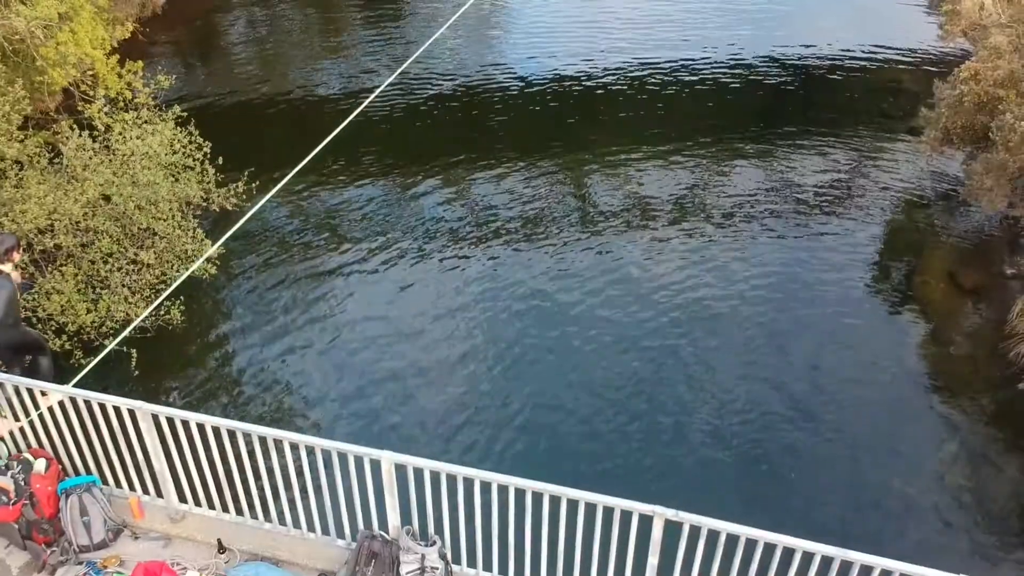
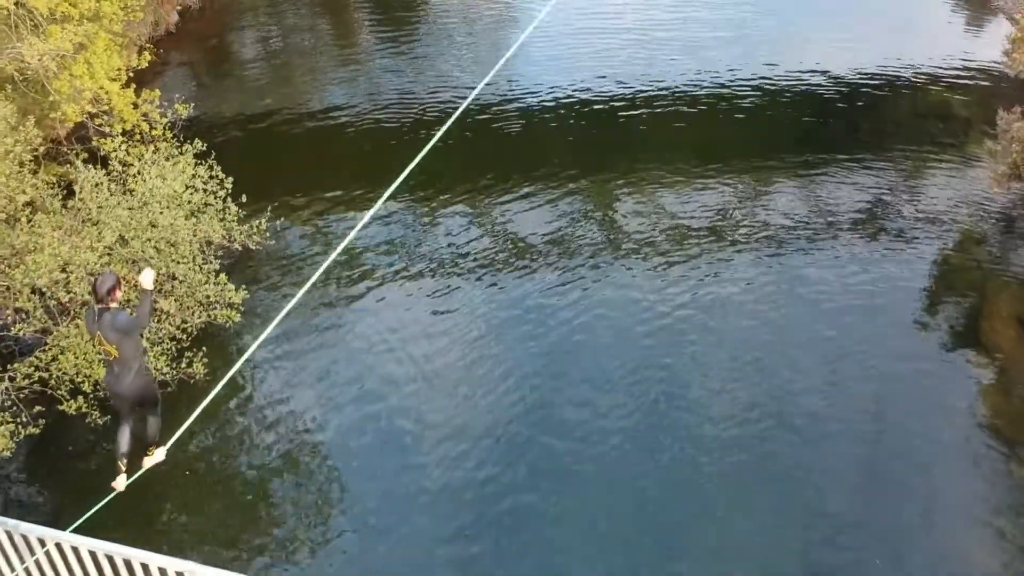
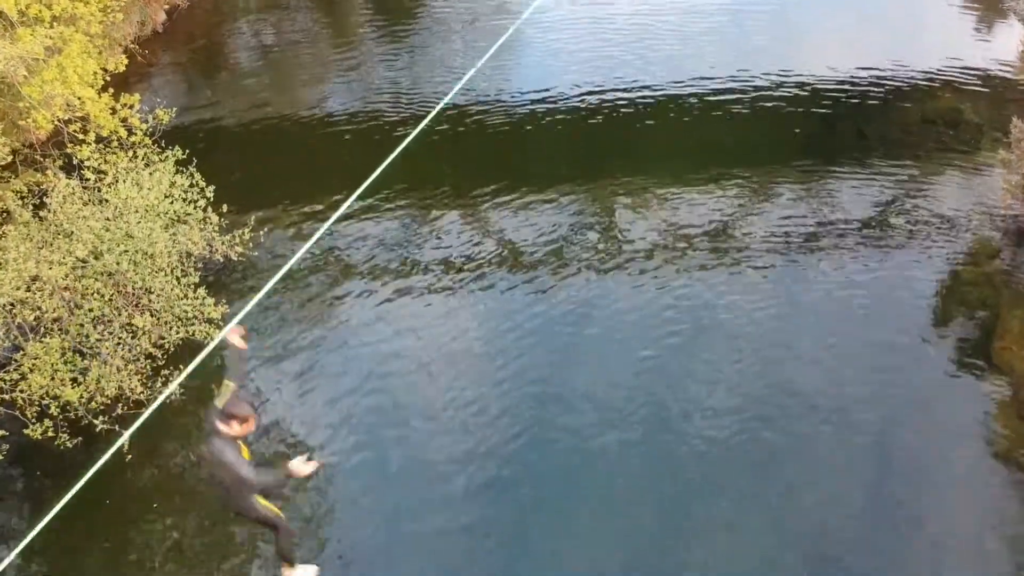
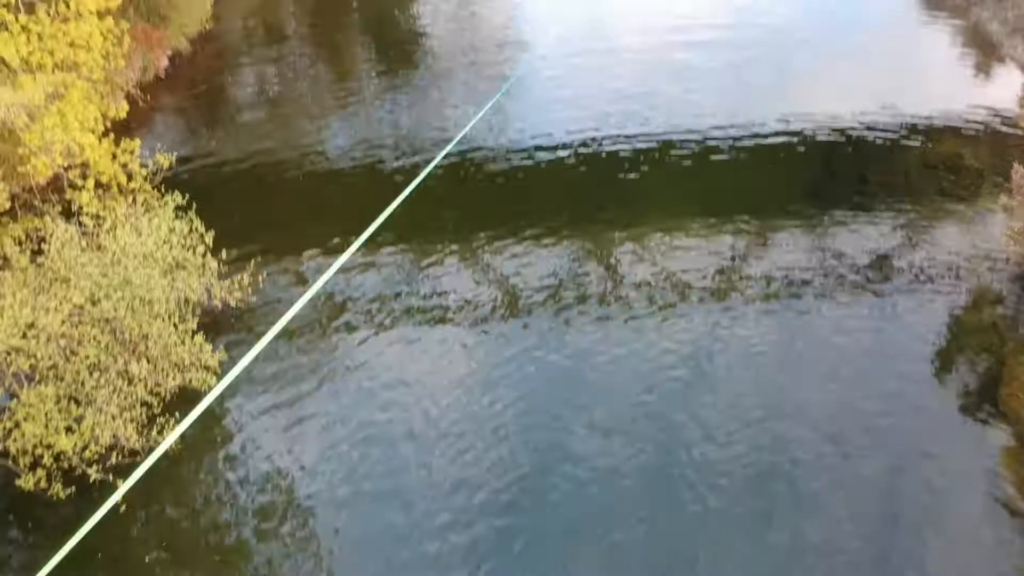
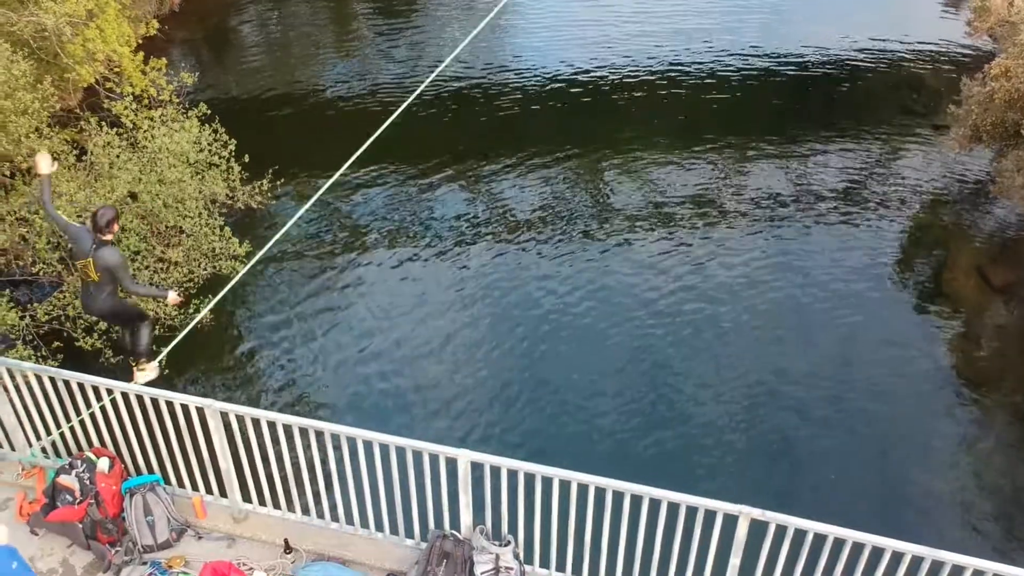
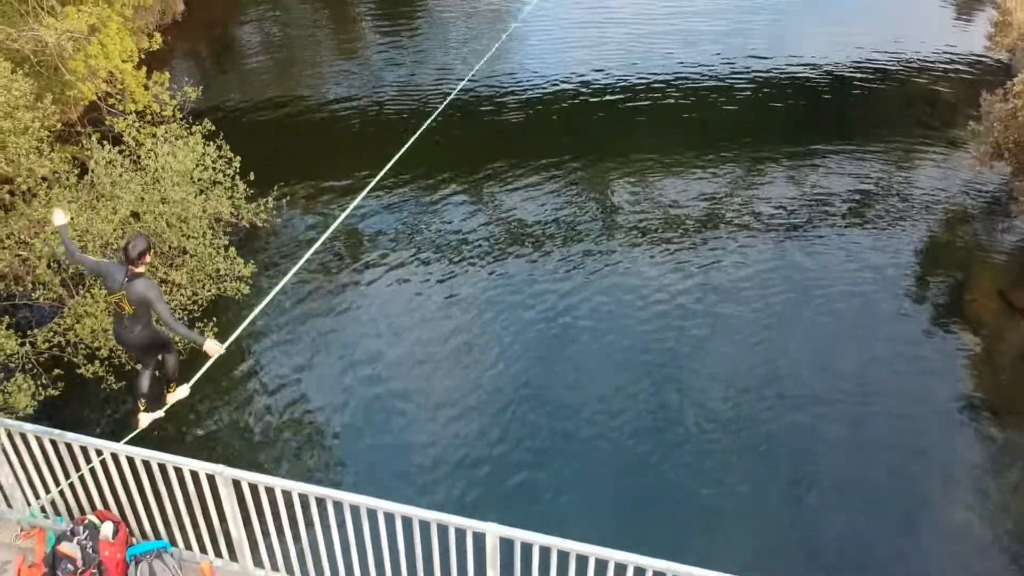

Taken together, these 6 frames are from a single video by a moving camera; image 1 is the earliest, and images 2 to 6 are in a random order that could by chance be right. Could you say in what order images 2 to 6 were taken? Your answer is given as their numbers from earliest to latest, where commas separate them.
5, 6, 2, 3, 4
